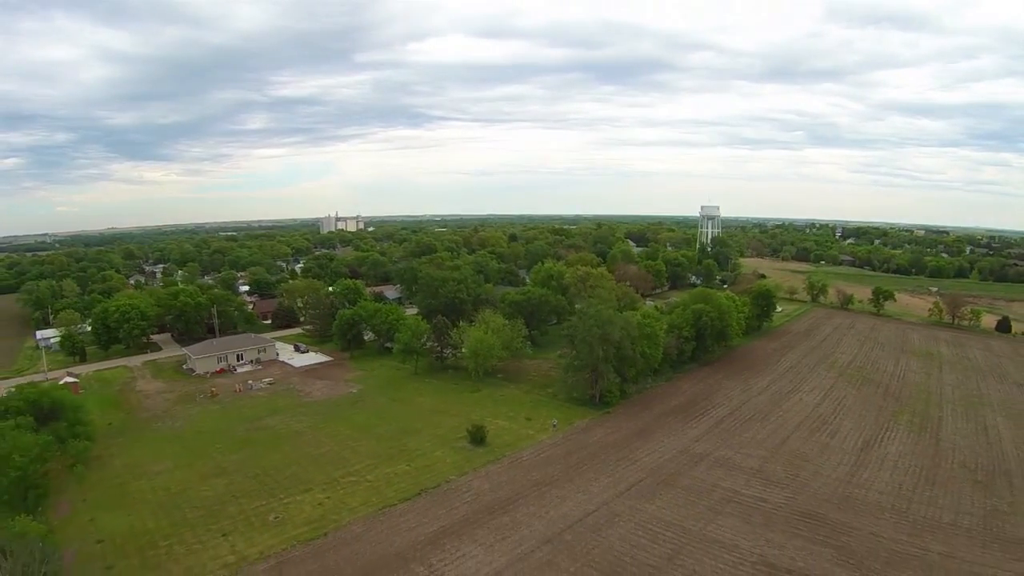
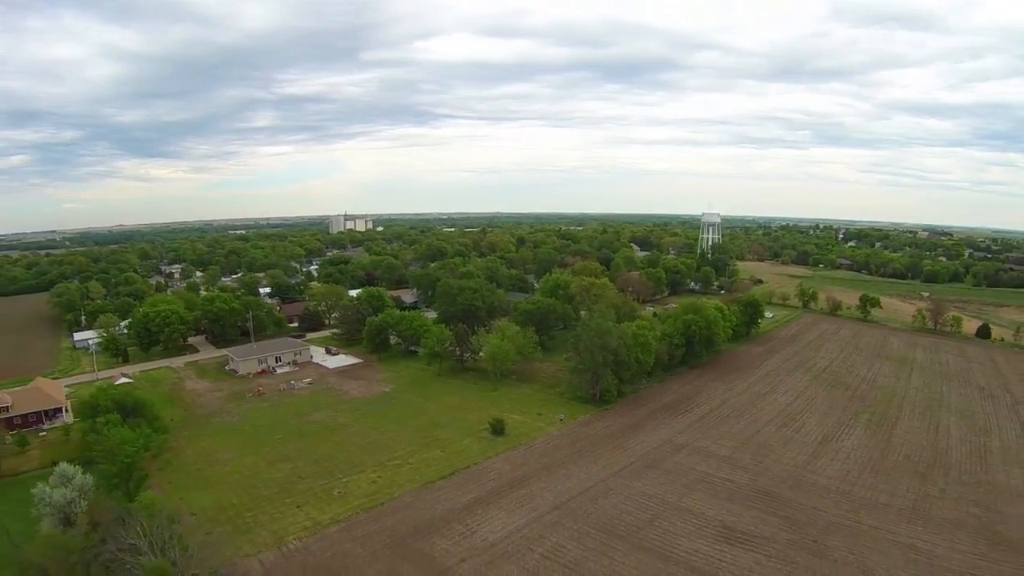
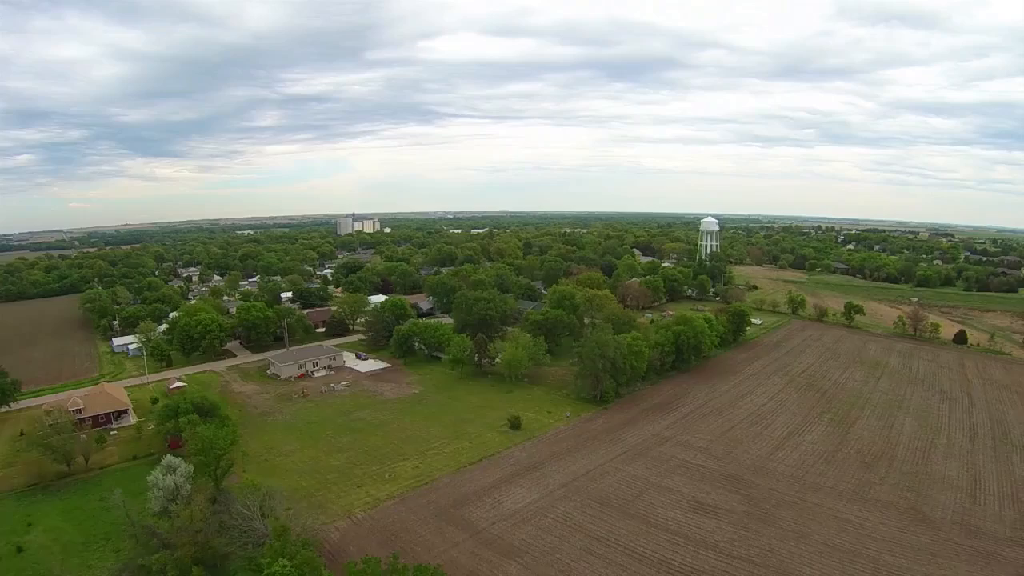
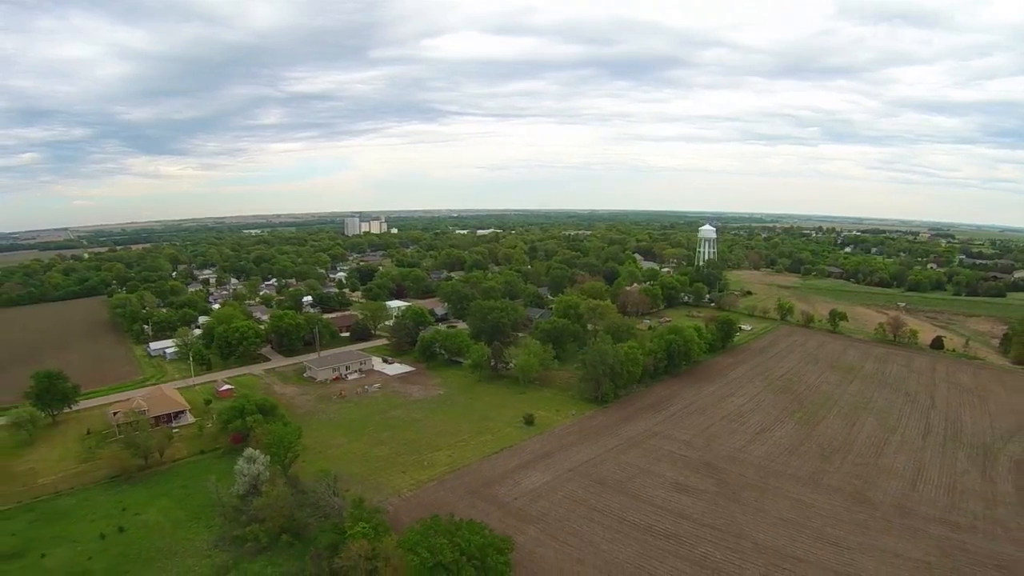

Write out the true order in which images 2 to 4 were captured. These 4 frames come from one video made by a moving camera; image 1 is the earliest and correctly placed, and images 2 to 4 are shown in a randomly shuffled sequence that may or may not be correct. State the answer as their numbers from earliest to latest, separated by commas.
2, 3, 4
